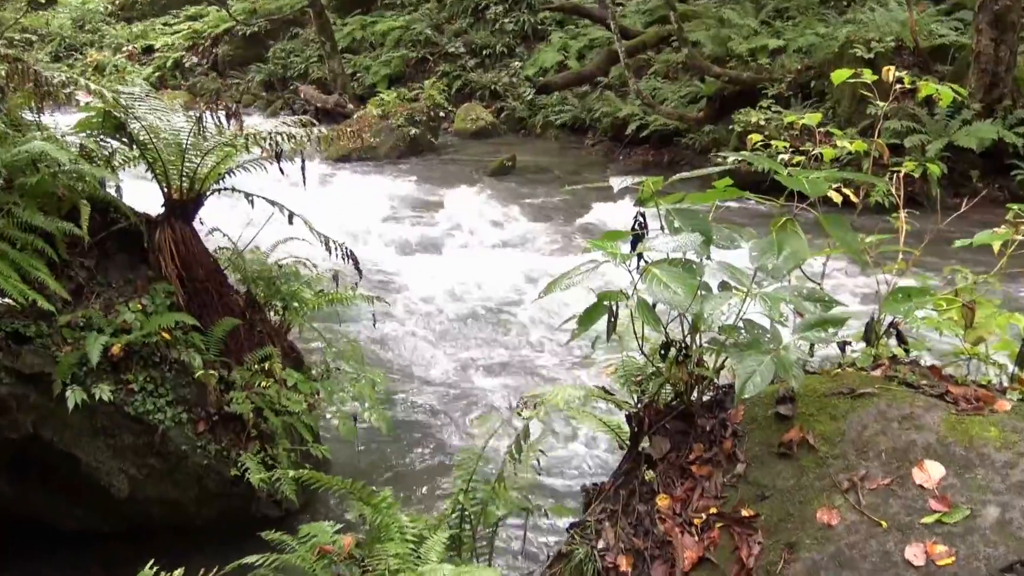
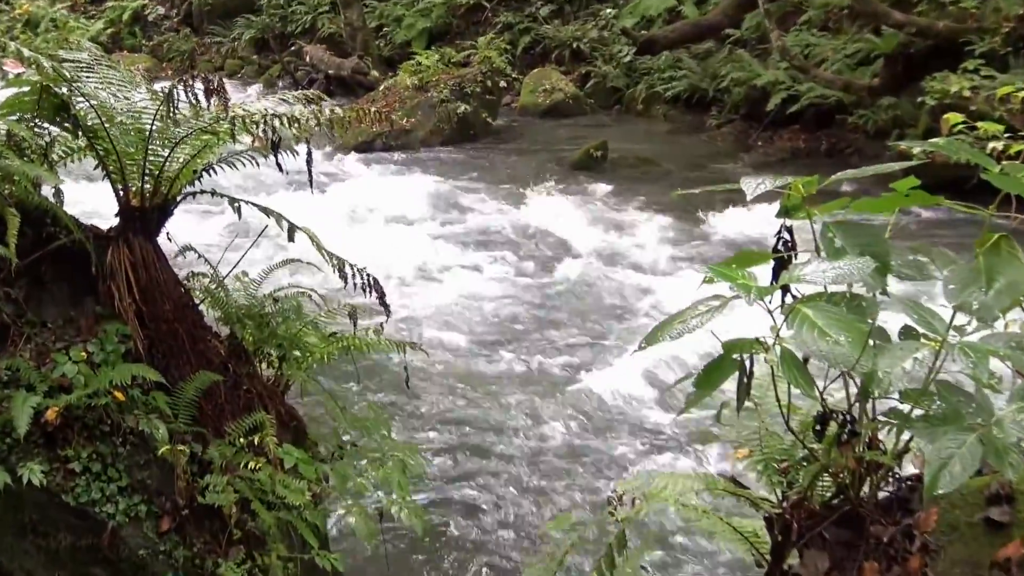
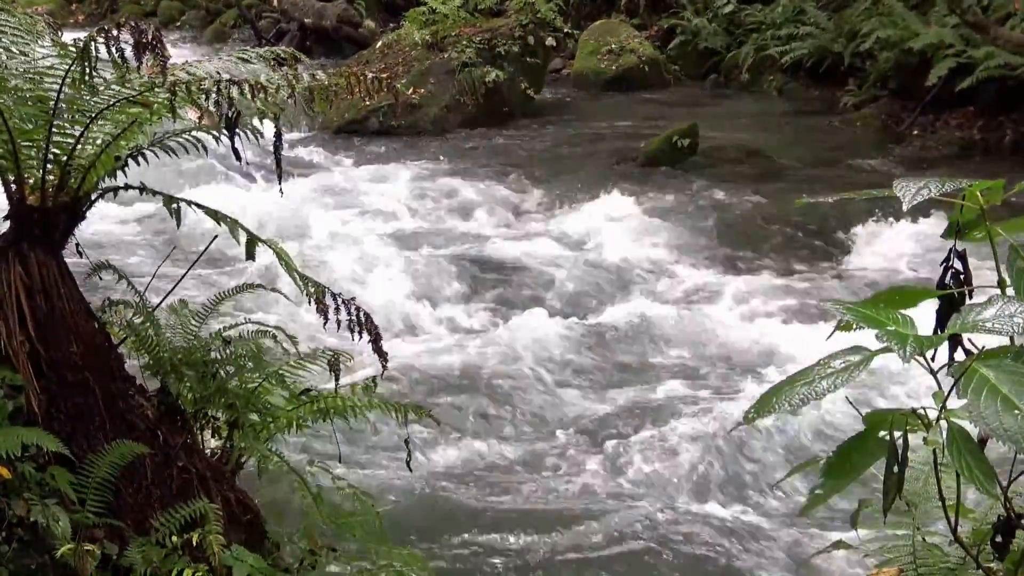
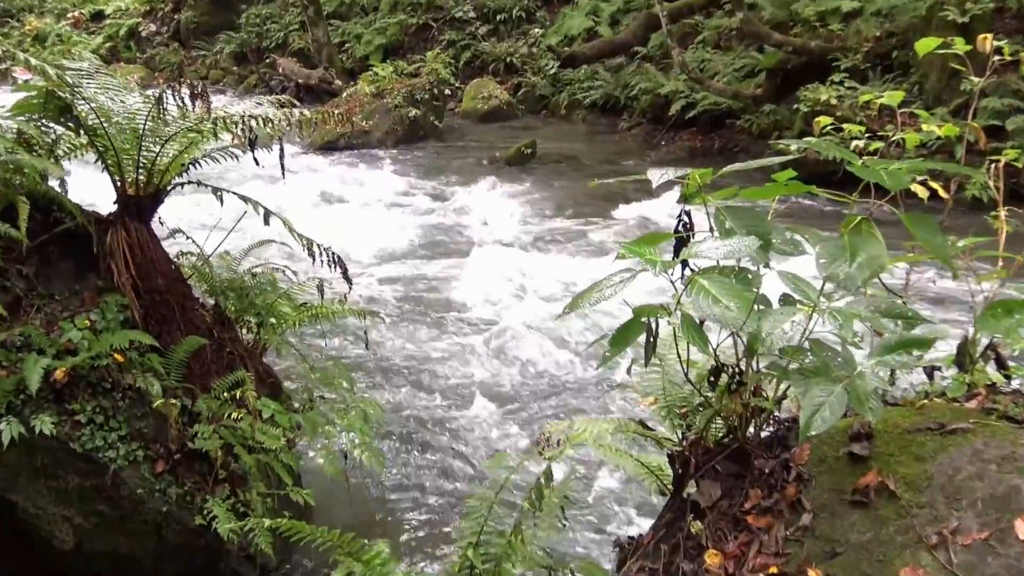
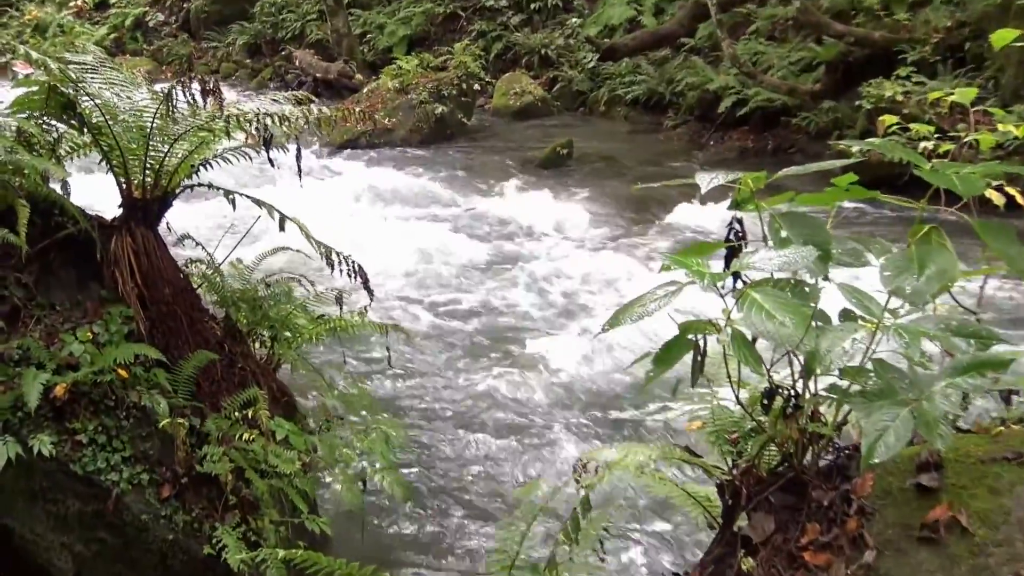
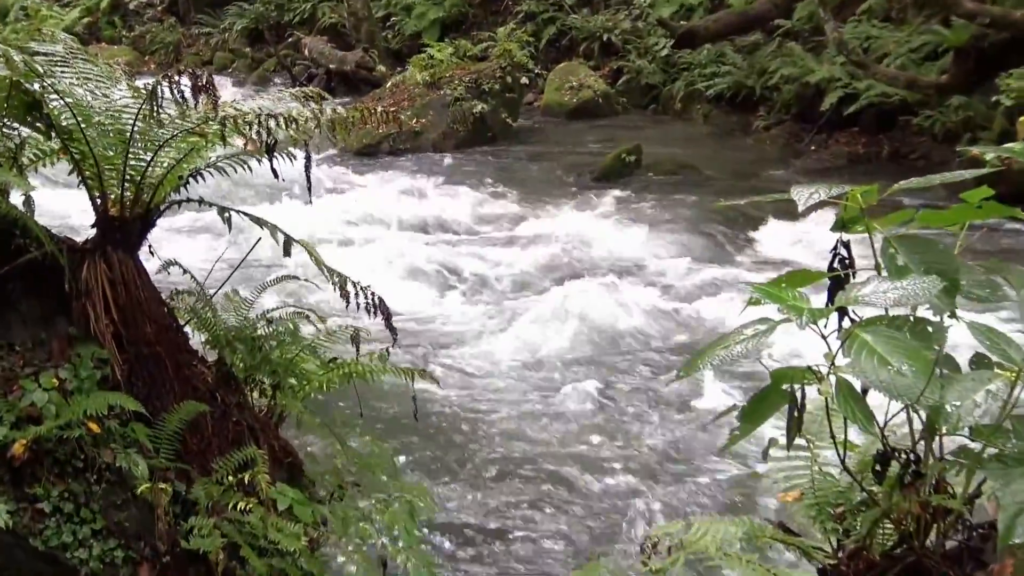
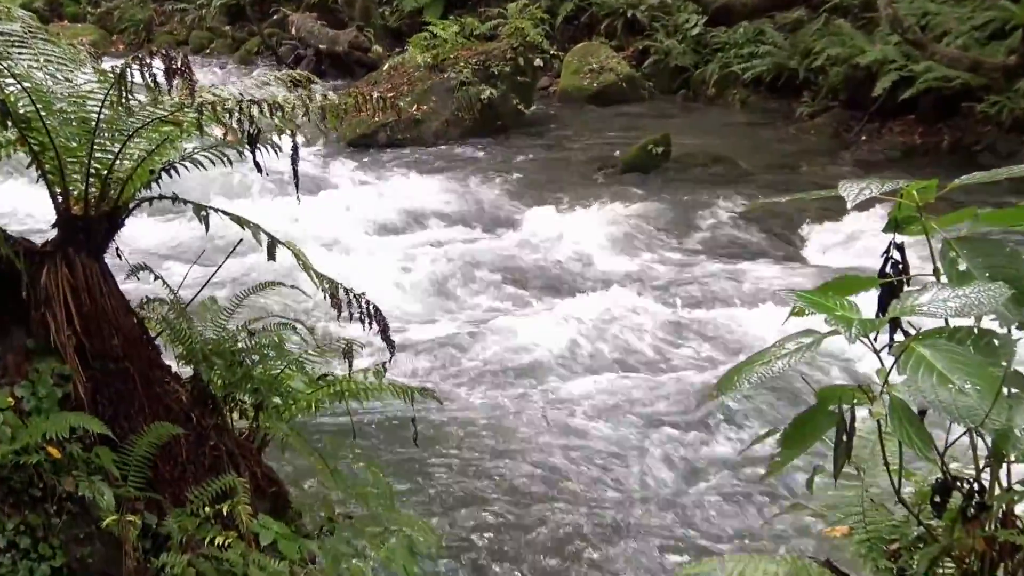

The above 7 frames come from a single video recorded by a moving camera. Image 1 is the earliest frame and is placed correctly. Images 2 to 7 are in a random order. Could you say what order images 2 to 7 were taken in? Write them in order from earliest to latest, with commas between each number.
4, 5, 2, 6, 7, 3
